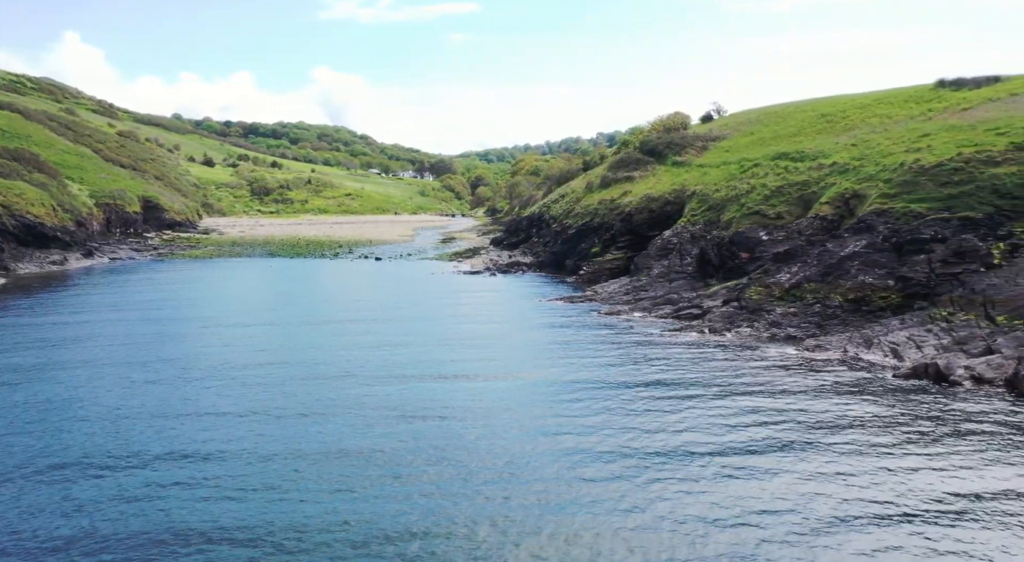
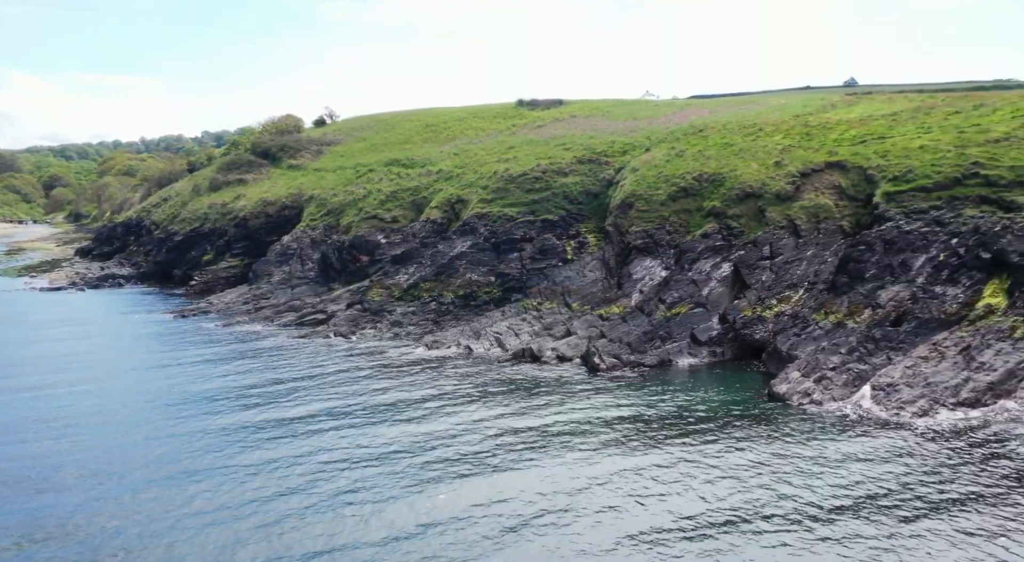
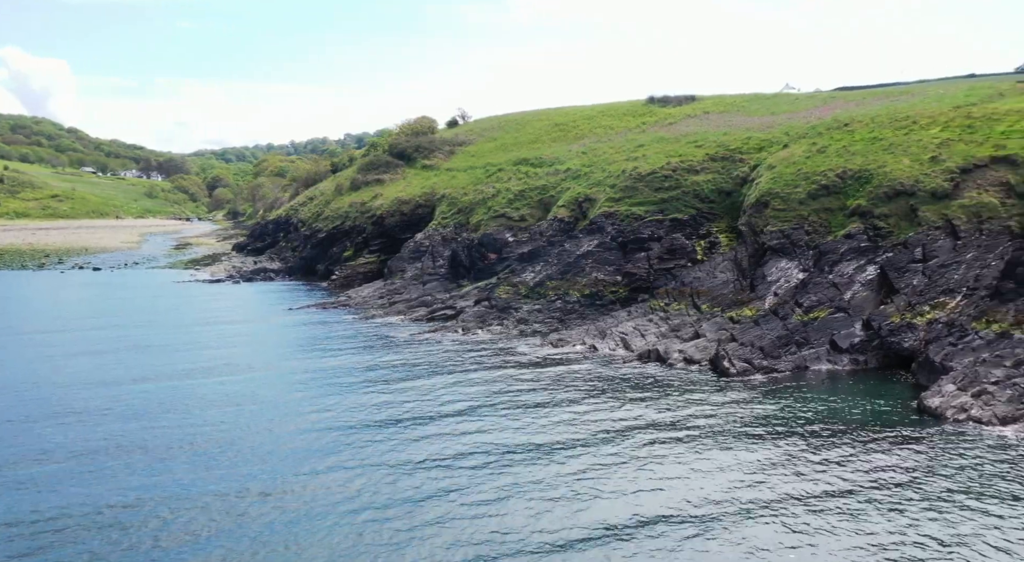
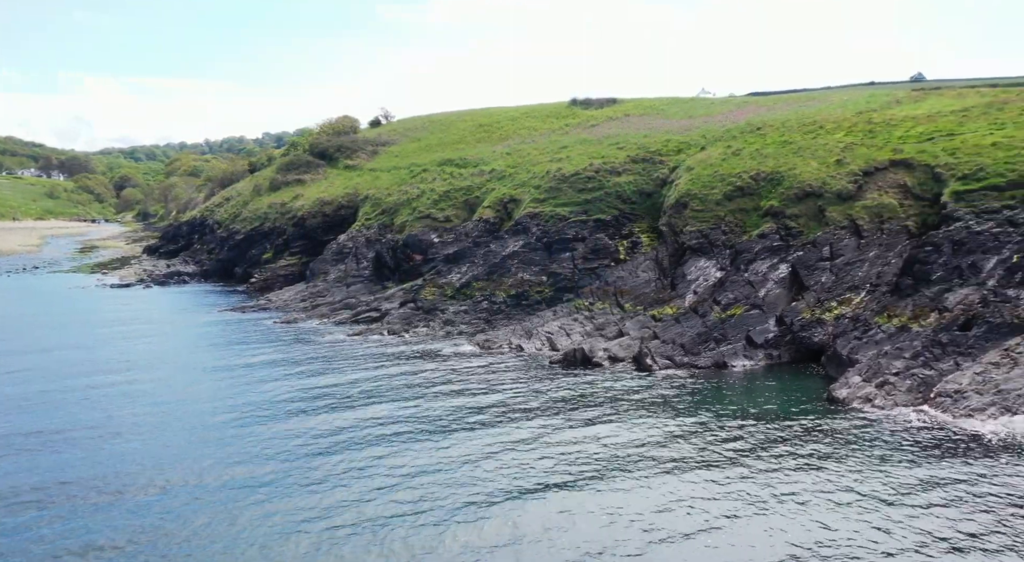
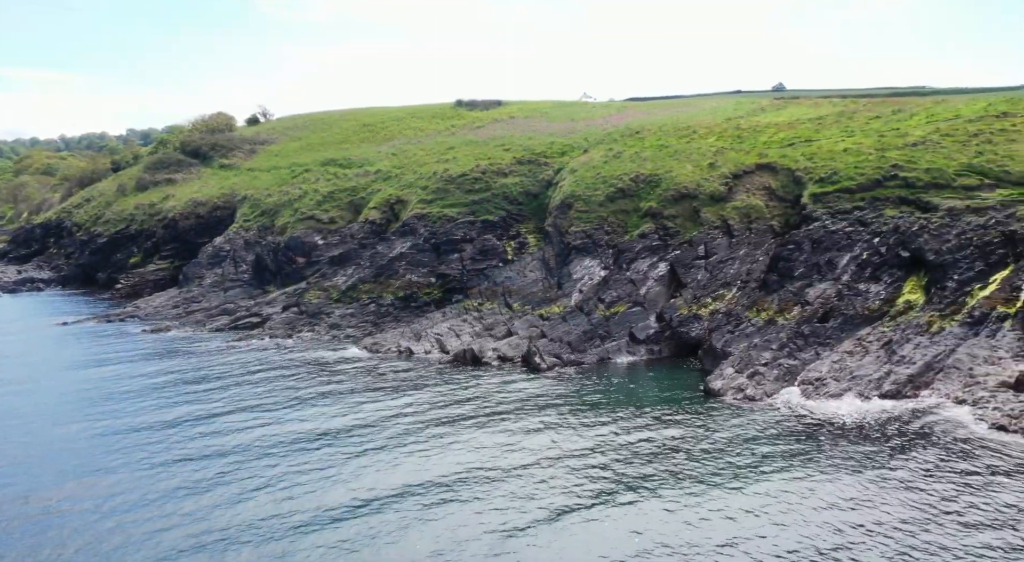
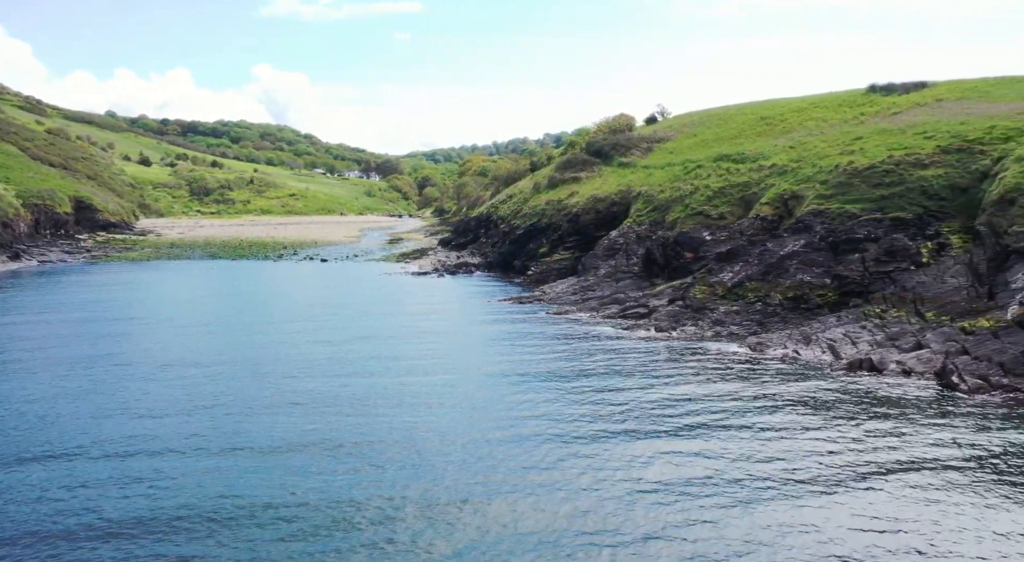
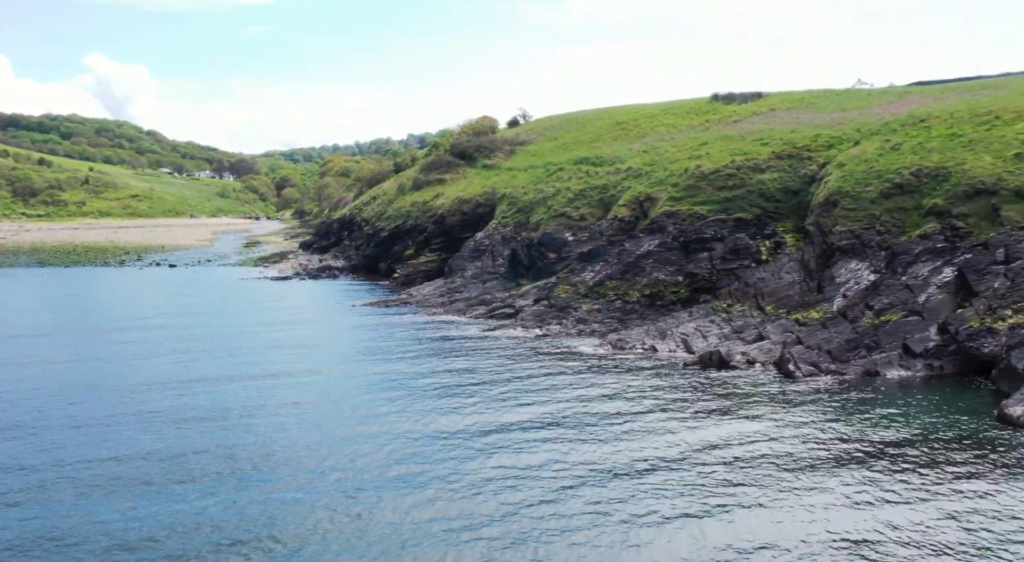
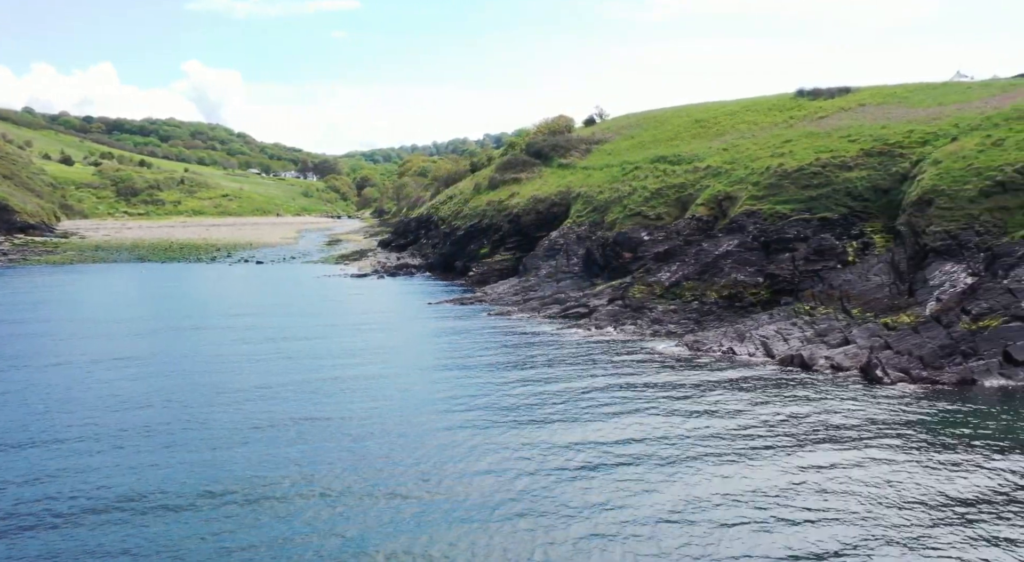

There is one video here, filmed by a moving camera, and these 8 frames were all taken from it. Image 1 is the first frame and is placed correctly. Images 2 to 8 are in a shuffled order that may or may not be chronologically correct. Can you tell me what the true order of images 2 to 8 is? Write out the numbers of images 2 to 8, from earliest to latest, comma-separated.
6, 8, 7, 3, 4, 2, 5
